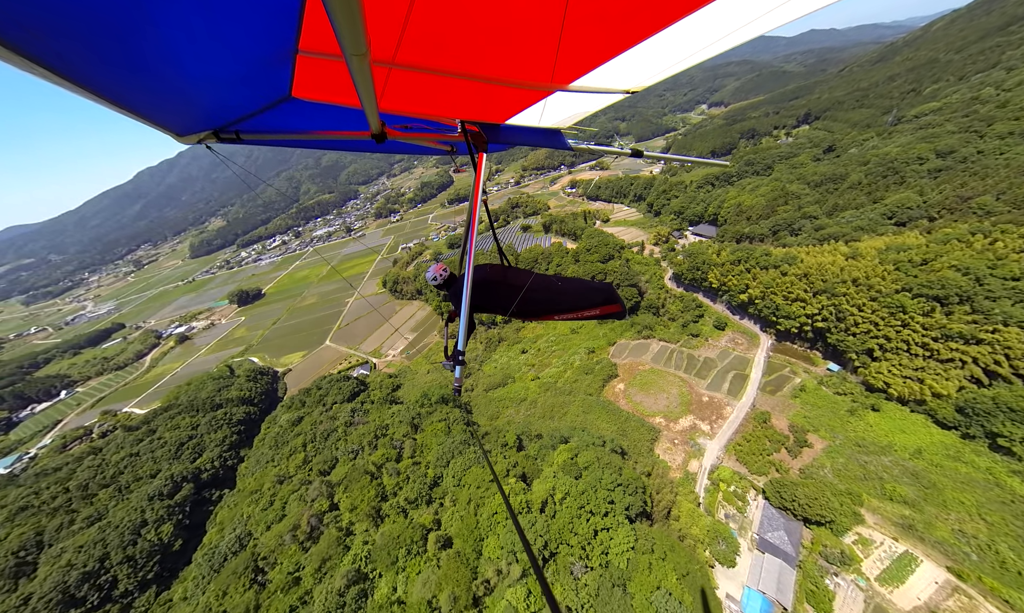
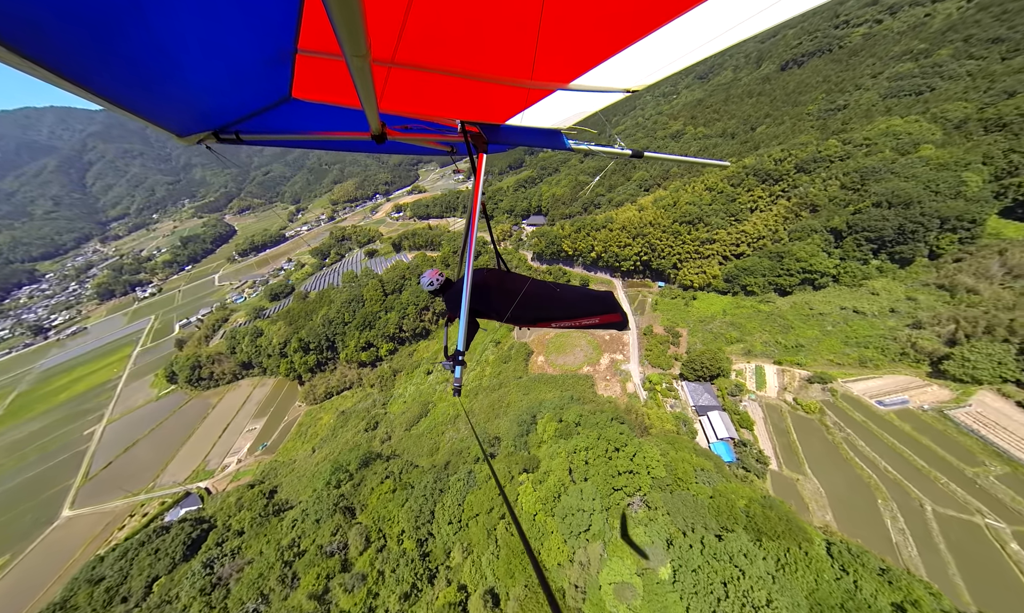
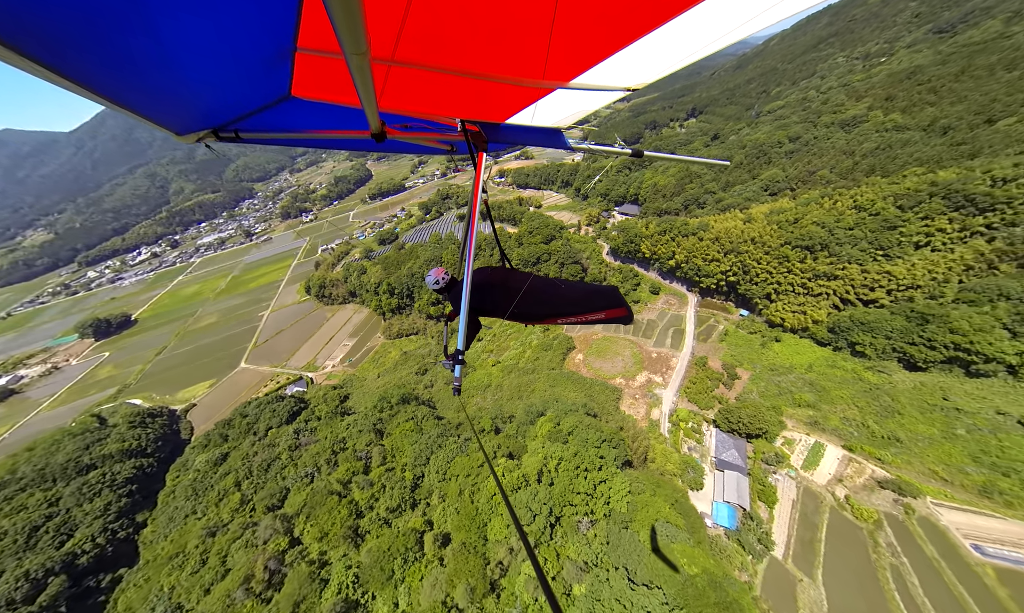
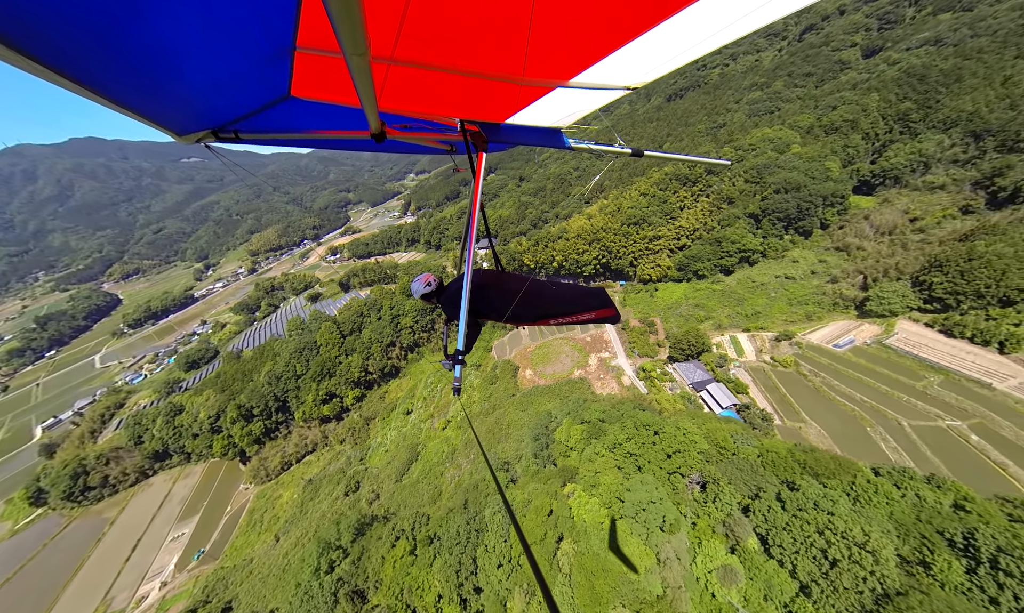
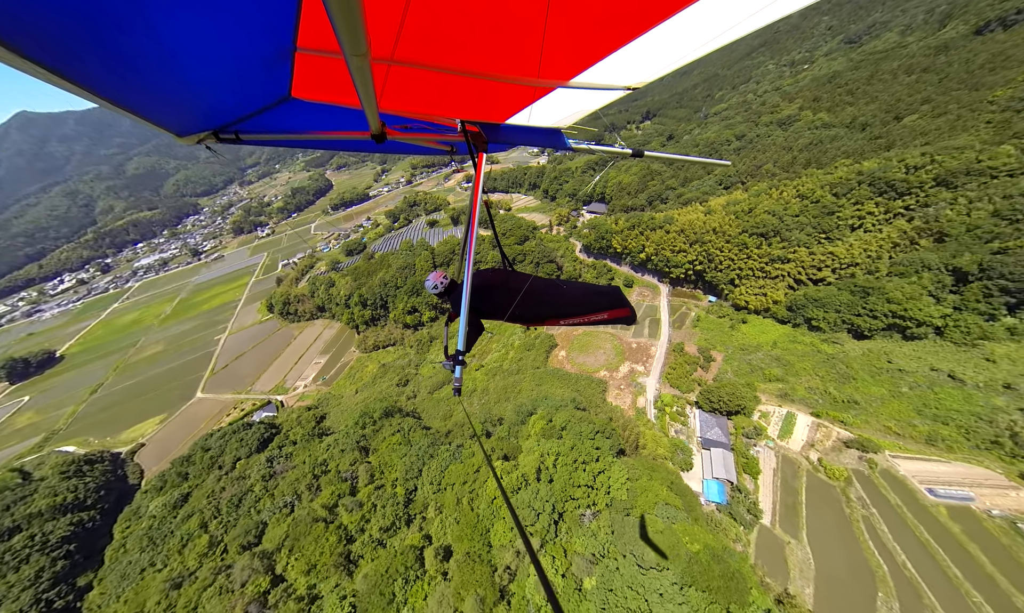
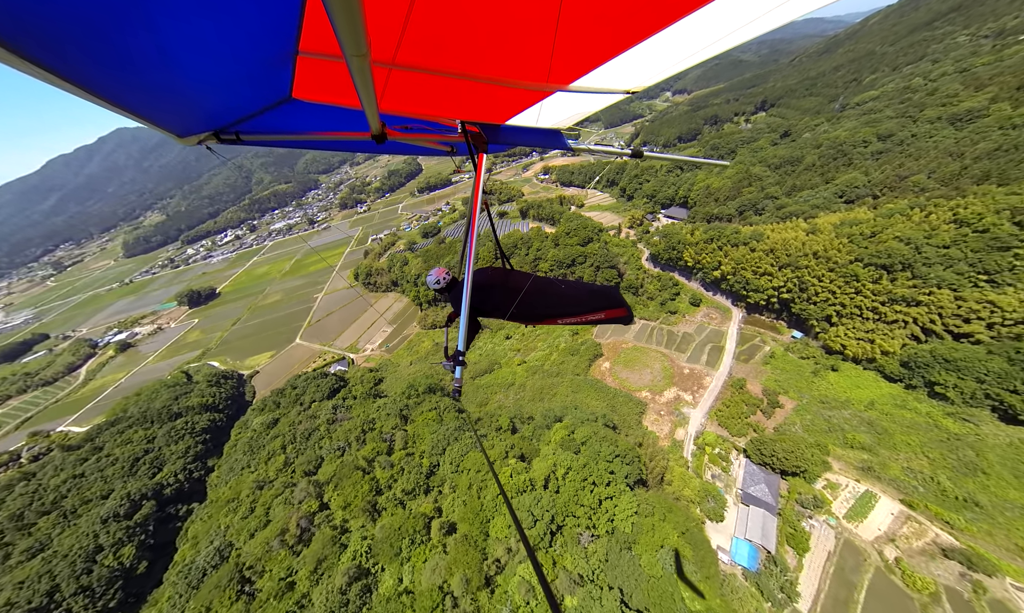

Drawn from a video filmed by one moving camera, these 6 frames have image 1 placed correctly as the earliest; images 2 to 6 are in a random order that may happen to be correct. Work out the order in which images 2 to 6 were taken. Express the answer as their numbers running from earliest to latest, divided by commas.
6, 3, 5, 2, 4
